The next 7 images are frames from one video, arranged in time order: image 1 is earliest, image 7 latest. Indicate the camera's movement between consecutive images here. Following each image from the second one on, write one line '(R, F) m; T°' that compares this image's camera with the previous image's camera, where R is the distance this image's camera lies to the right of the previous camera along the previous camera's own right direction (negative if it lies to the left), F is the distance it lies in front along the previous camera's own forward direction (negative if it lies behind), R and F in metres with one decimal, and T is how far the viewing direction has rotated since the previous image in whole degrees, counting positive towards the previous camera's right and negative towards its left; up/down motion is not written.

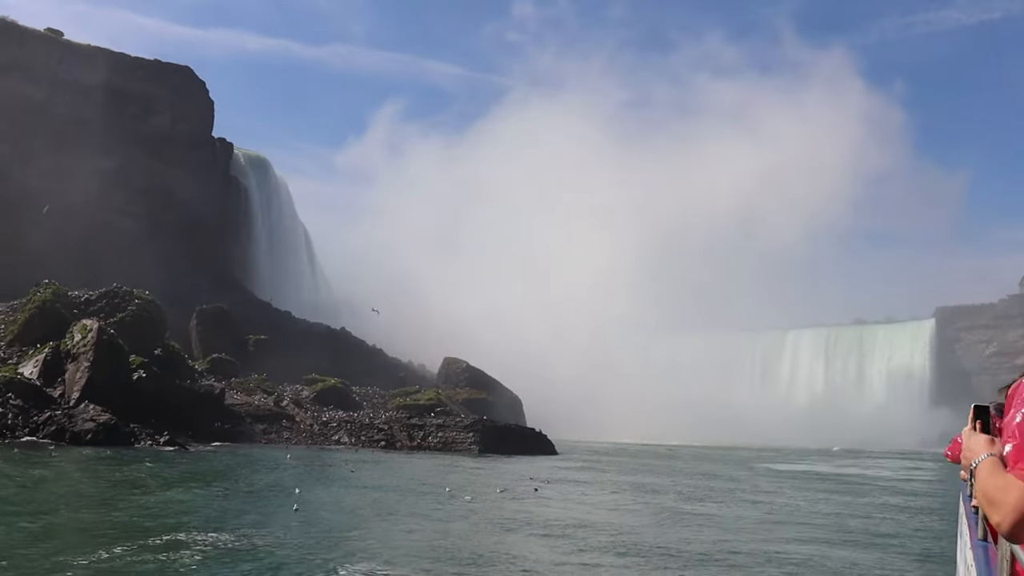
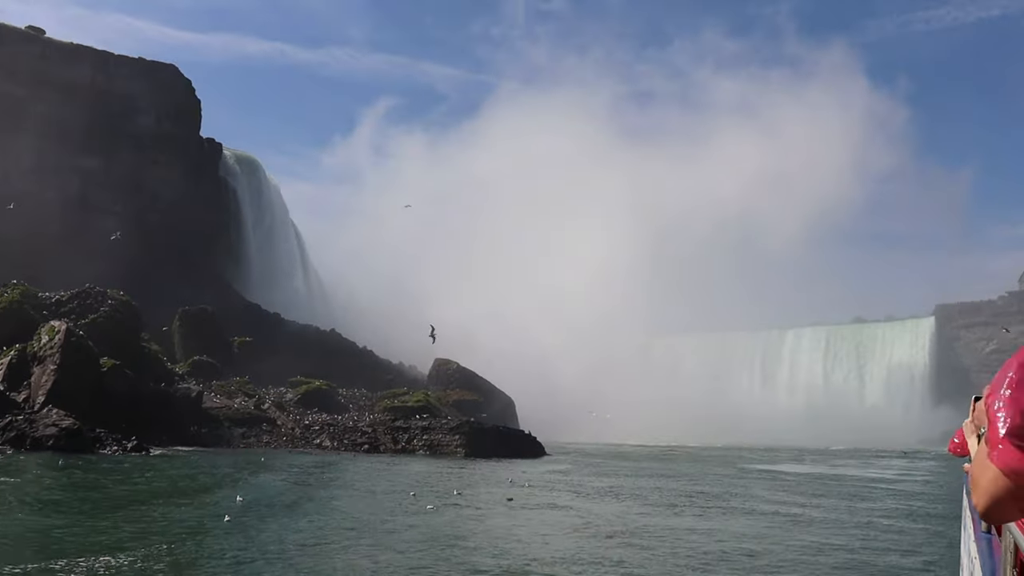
(+0.9, +1.9) m; 0°
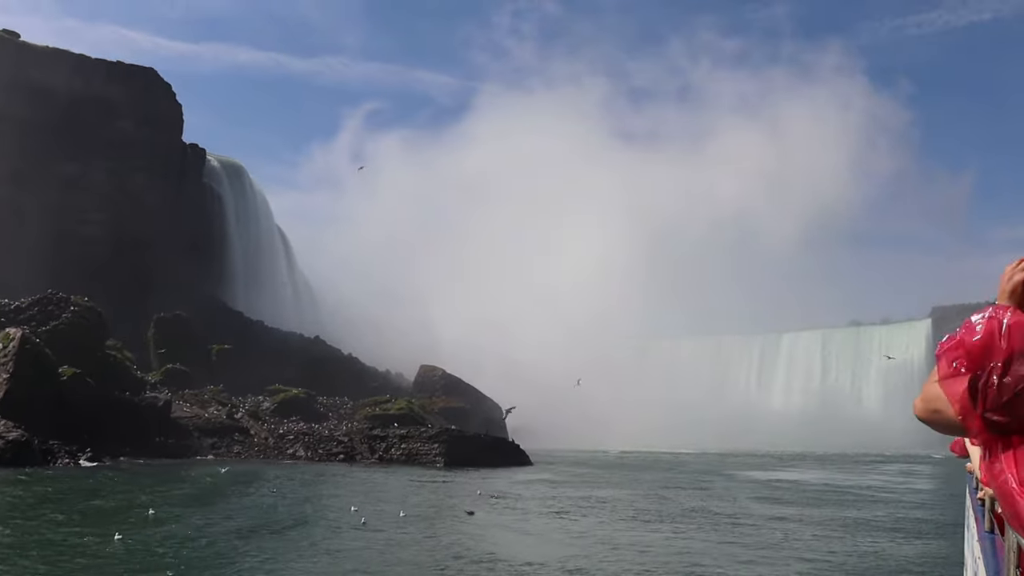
(+1.1, +2.2) m; 0°
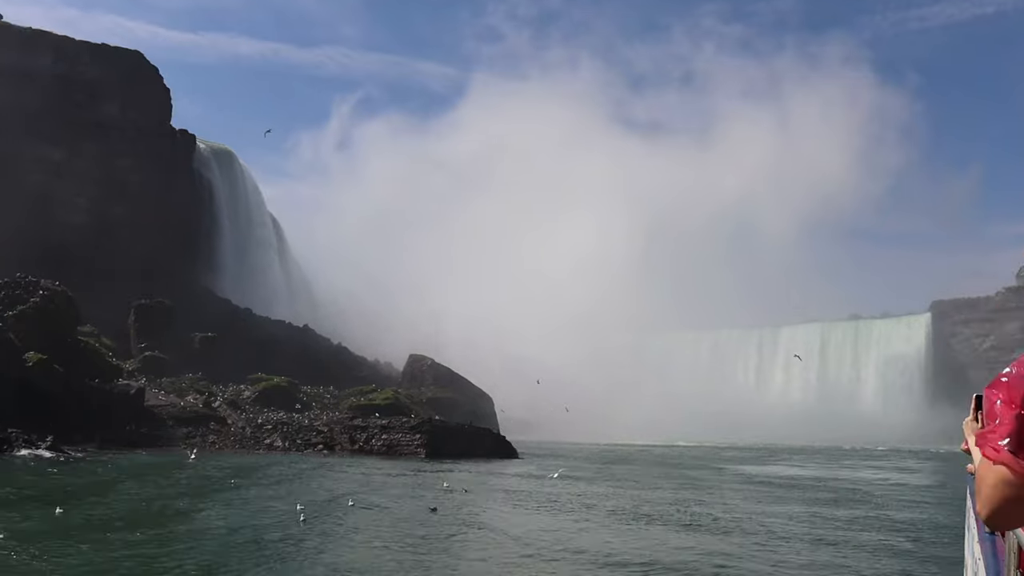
(+1.0, +1.8) m; 0°
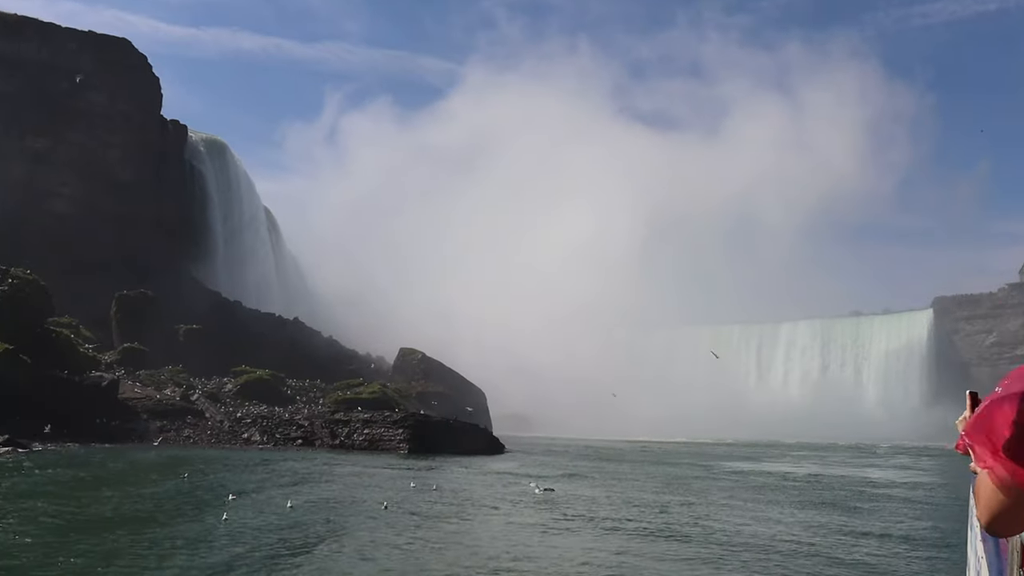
(+1.0, +1.9) m; 0°
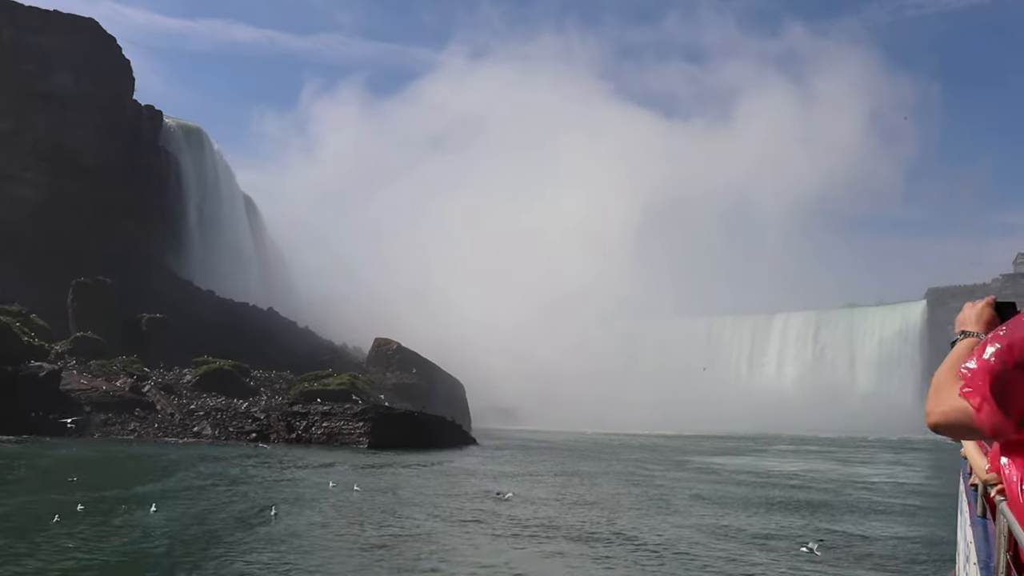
(+1.7, +3.1) m; 0°
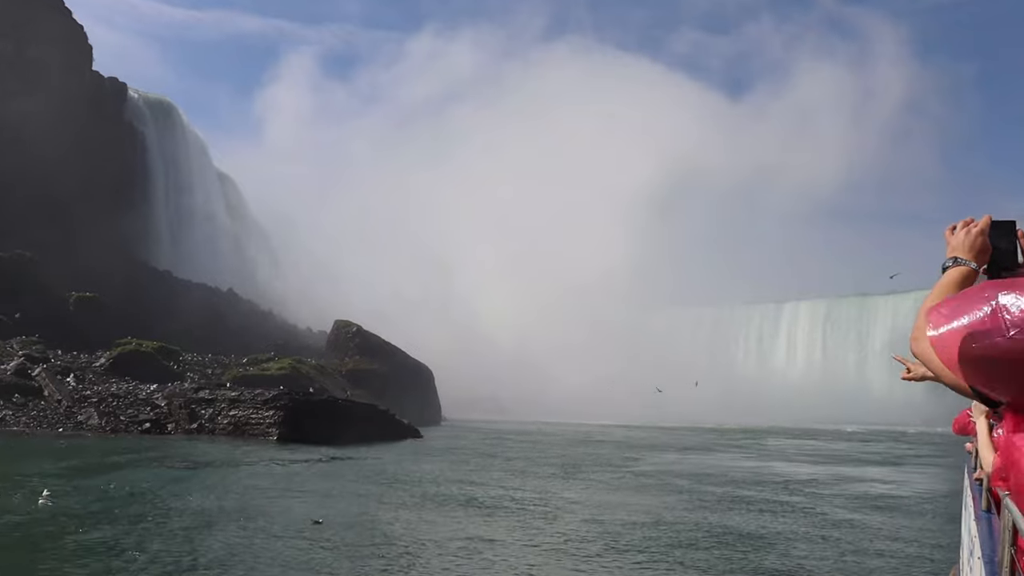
(+3.7, +7.7) m; -1°
